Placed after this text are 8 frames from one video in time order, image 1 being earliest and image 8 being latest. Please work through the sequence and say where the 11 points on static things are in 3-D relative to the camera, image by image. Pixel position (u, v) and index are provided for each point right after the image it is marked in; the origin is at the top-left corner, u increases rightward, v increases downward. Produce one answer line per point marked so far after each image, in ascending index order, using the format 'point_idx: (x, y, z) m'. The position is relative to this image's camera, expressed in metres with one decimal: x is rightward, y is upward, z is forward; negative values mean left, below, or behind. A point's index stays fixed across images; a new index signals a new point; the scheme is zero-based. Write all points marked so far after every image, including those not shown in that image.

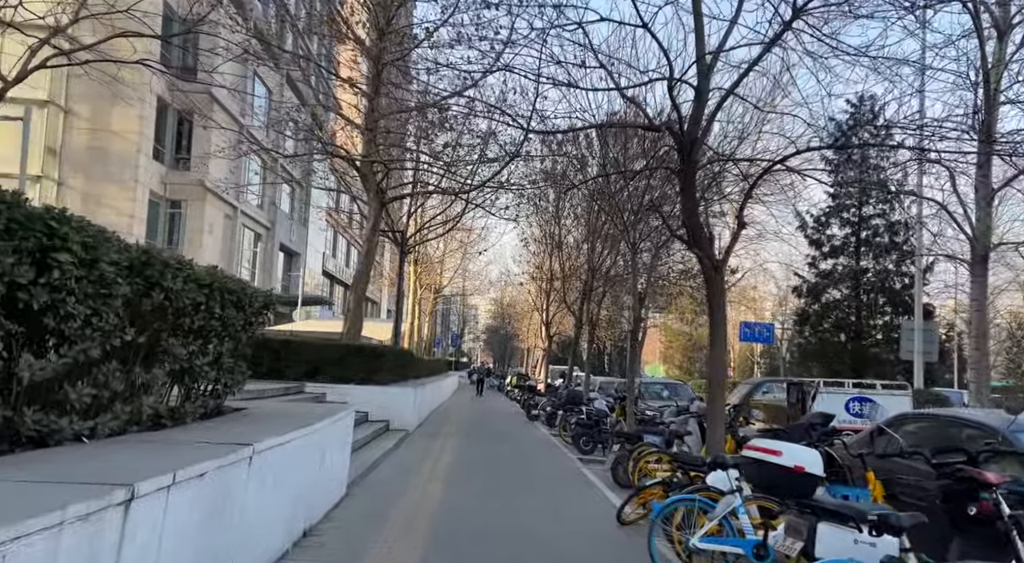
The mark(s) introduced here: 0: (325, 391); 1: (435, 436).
0: (-3.6, -2.1, +16.9) m
1: (-1.5, -3.1, +17.8) m
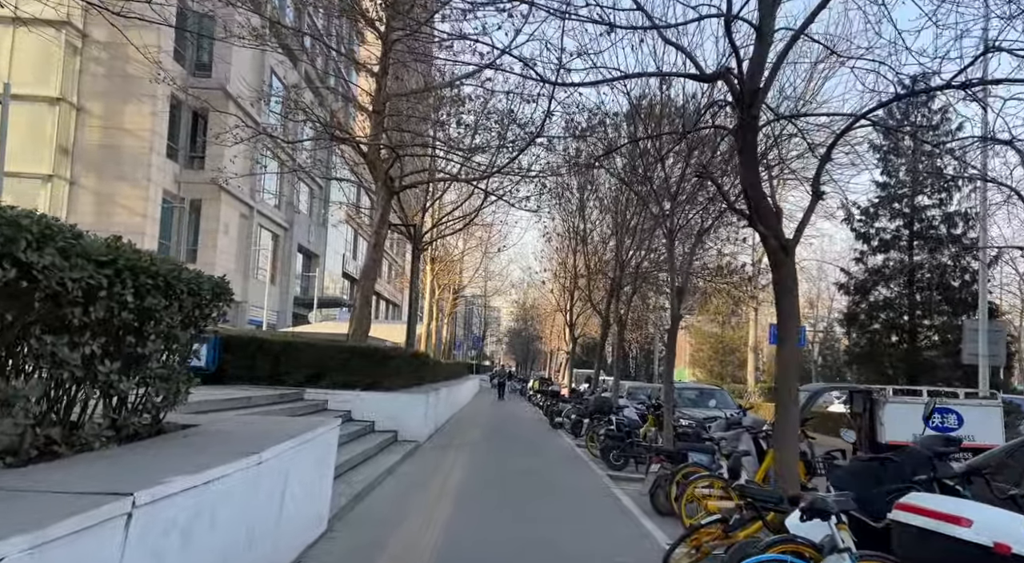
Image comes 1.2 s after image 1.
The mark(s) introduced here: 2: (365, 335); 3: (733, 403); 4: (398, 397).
0: (-3.2, -2.1, +15.4) m
1: (-1.2, -3.1, +16.2) m
2: (-2.9, -1.1, +17.4) m
3: (+4.9, -2.7, +19.7) m
4: (-2.1, -2.1, +15.6) m
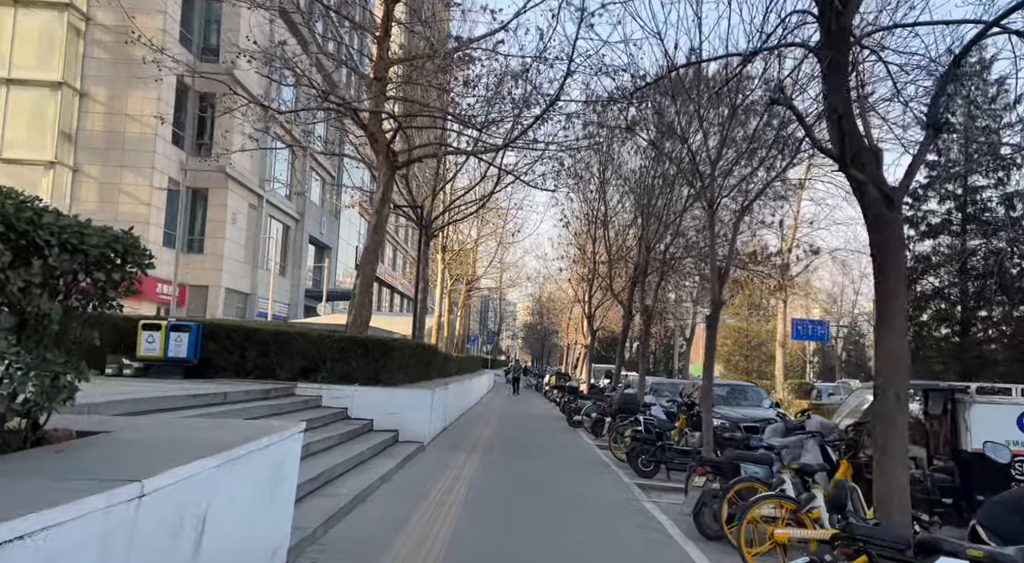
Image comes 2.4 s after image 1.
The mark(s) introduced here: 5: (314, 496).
0: (-3.0, -1.8, +13.8) m
1: (-0.9, -2.8, +14.6) m
2: (-2.7, -0.8, +15.8) m
3: (+5.2, -2.4, +18.0) m
4: (-1.9, -1.8, +14.1) m
5: (-1.9, -2.1, +8.6) m
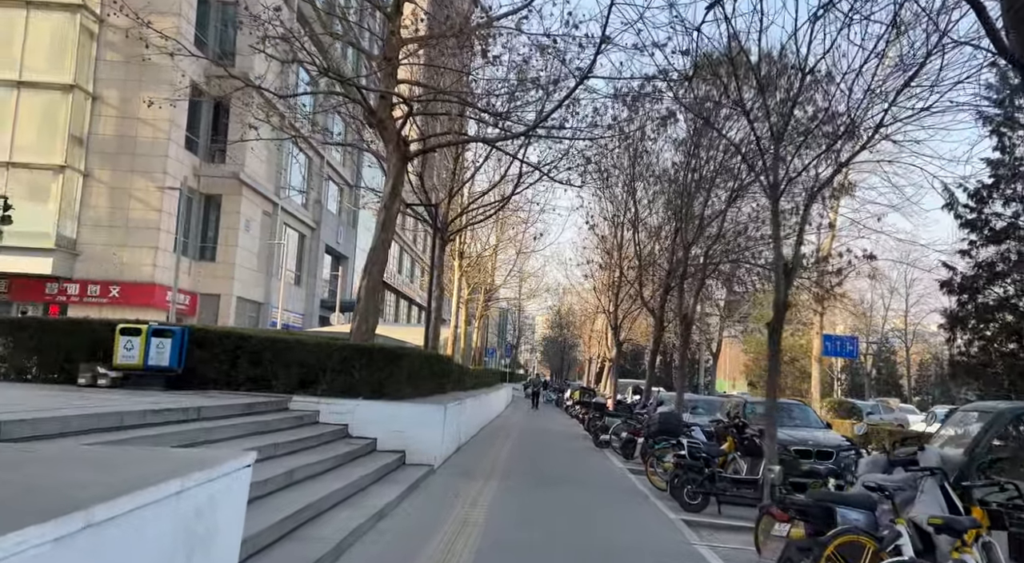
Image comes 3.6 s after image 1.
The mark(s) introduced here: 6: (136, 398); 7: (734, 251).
0: (-2.7, -1.8, +12.2) m
1: (-0.6, -2.8, +12.9) m
2: (-2.3, -0.9, +14.2) m
3: (+5.6, -2.6, +16.3) m
4: (-1.6, -1.8, +12.4) m
5: (-1.7, -2.0, +6.9) m
6: (-4.4, -1.4, +10.2) m
7: (+4.7, +0.6, +18.6) m
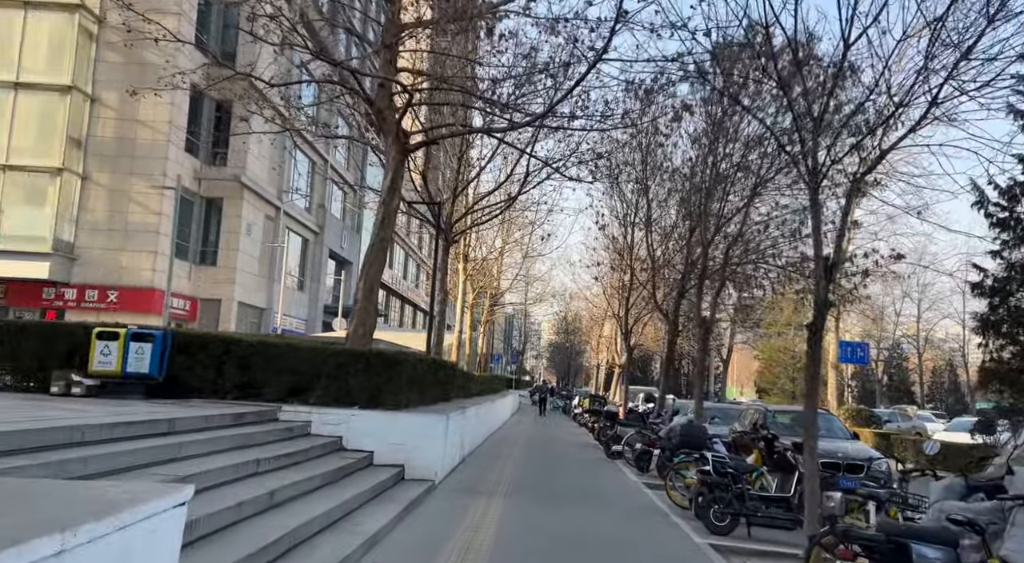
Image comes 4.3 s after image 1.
0: (-2.6, -1.8, +11.3) m
1: (-0.5, -2.8, +12.0) m
2: (-2.2, -0.9, +13.3) m
3: (+5.8, -2.6, +15.3) m
4: (-1.5, -1.8, +11.5) m
5: (-1.7, -2.0, +6.0) m
6: (-4.3, -1.3, +9.3) m
7: (+4.8, +0.6, +17.6) m
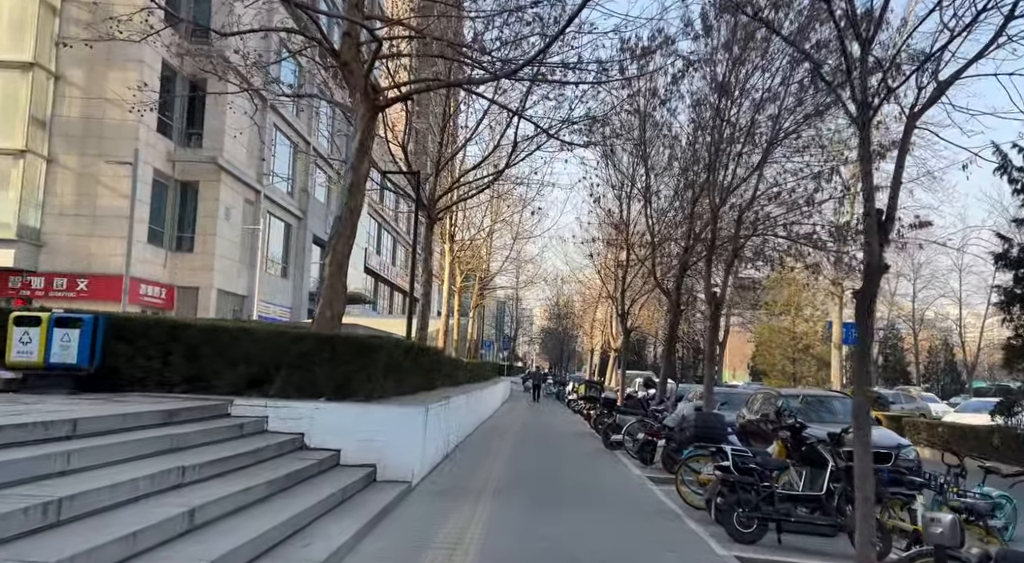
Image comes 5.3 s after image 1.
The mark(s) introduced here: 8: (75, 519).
0: (-2.7, -1.5, +9.8) m
1: (-0.6, -2.5, +10.5) m
2: (-2.3, -0.6, +11.8) m
3: (+5.6, -2.1, +13.9) m
4: (-1.6, -1.5, +10.0) m
5: (-1.7, -1.8, +4.5) m
6: (-4.4, -1.1, +7.8) m
7: (+4.6, +1.1, +16.2) m
8: (-2.4, -1.3, +5.0) m
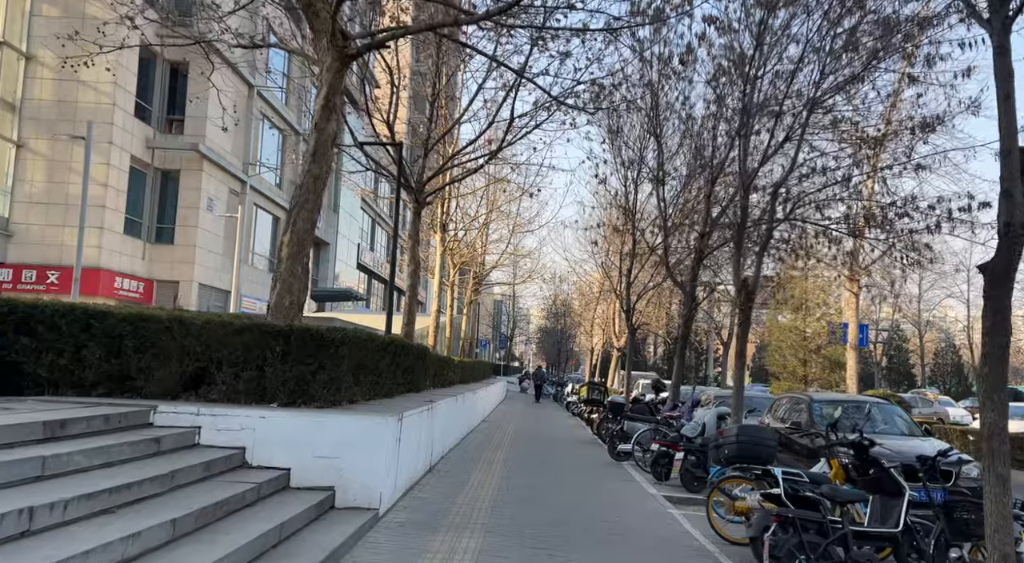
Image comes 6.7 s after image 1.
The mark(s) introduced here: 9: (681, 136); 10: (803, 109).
0: (-2.8, -1.3, +7.9) m
1: (-0.7, -2.3, +8.6) m
2: (-2.4, -0.4, +9.9) m
3: (+5.5, -2.0, +12.0) m
4: (-1.7, -1.3, +8.1) m
5: (-1.8, -1.6, +2.6) m
6: (-4.5, -0.9, +5.9) m
7: (+4.5, +1.3, +14.3) m
8: (-2.5, -1.1, +3.0) m
9: (+3.0, +2.6, +15.7) m
10: (+4.4, +2.6, +13.1) m
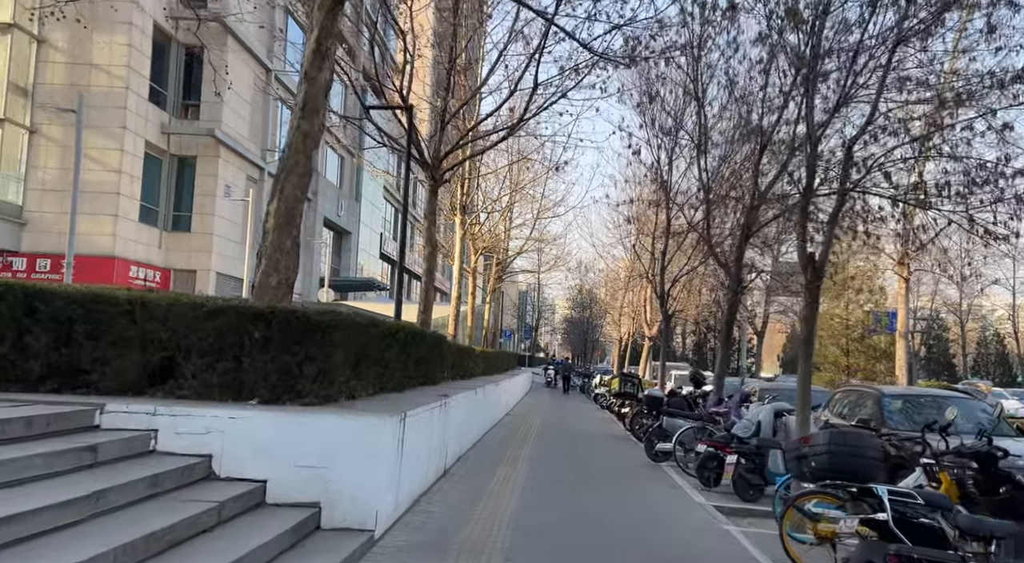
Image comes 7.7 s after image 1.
0: (-2.6, -1.1, +6.5) m
1: (-0.5, -2.1, +7.2) m
2: (-2.2, -0.1, +8.5) m
3: (+5.8, -1.7, +10.4) m
4: (-1.5, -1.1, +6.7) m
5: (-1.8, -1.4, +1.2) m
6: (-4.3, -0.7, +4.5) m
7: (+4.9, +1.6, +12.6) m
8: (-2.4, -1.0, +1.6) m
9: (+3.4, +2.9, +14.1) m
10: (+4.7, +2.9, +11.5) m
